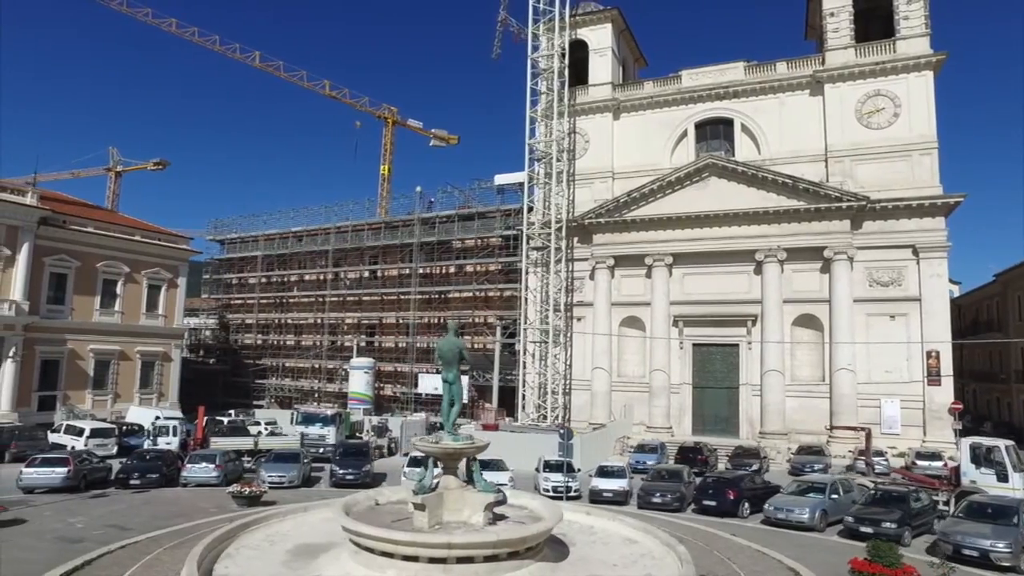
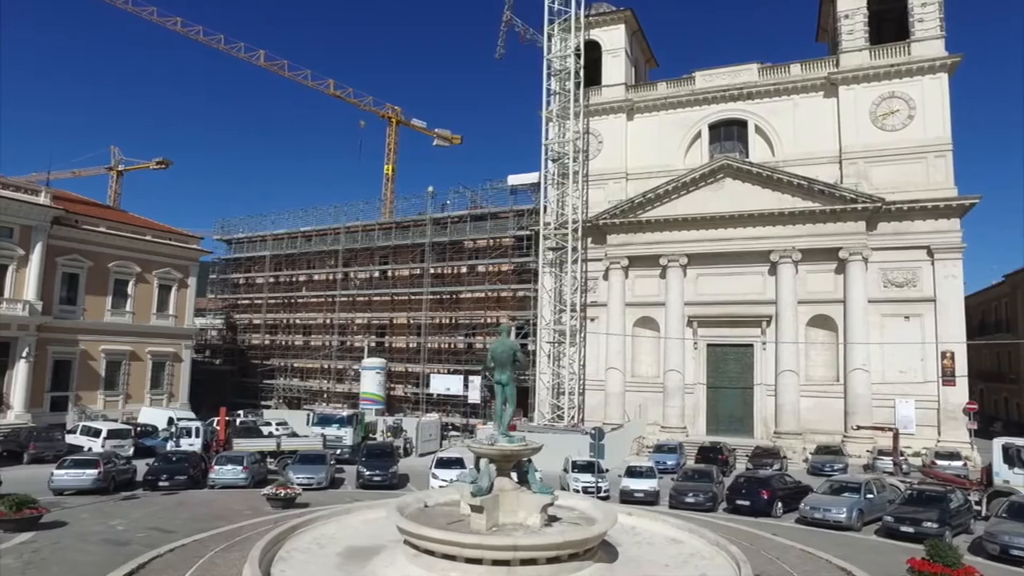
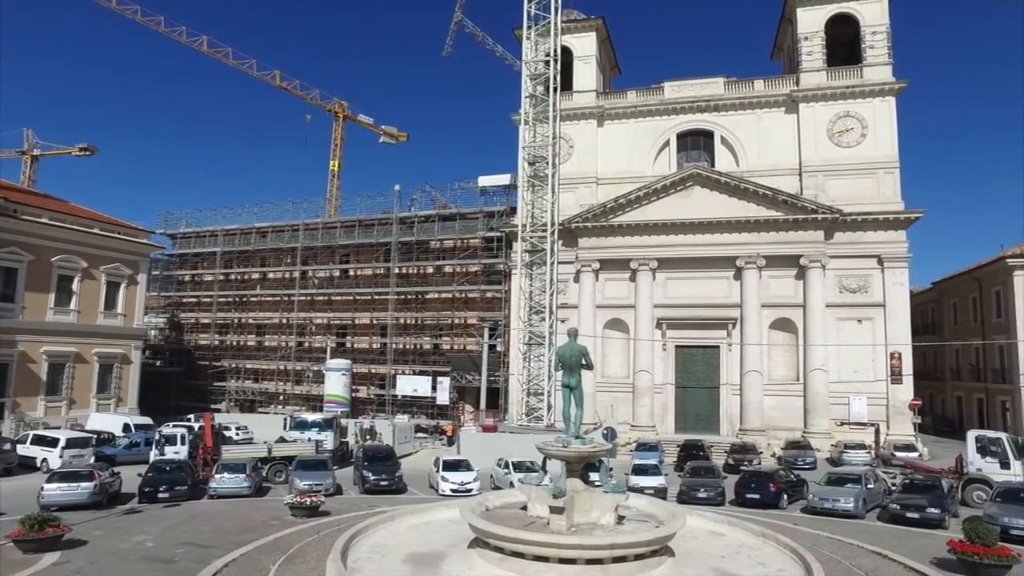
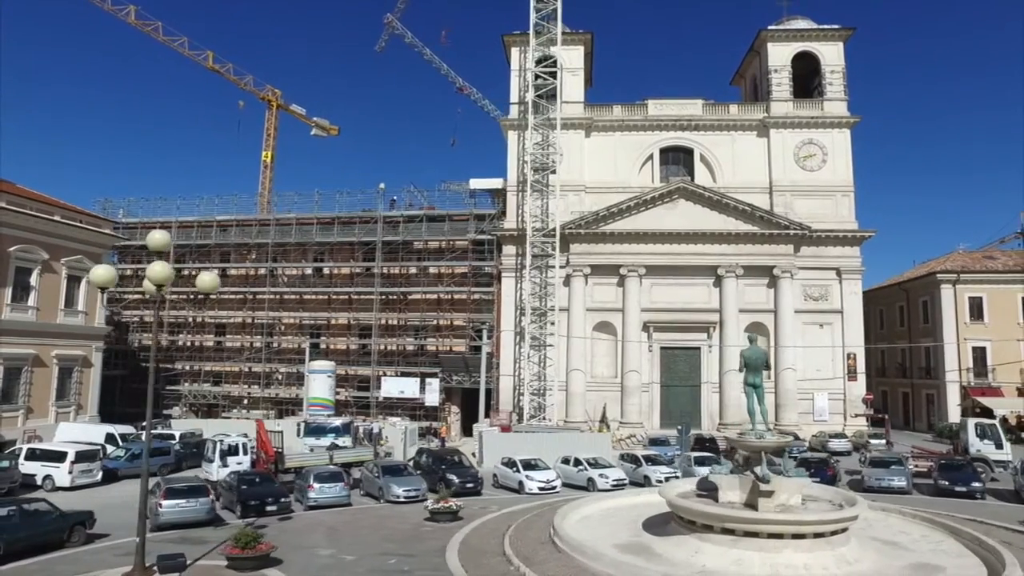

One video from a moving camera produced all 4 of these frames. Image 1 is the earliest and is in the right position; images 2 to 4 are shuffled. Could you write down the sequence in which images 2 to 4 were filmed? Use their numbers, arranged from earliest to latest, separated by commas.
2, 3, 4
